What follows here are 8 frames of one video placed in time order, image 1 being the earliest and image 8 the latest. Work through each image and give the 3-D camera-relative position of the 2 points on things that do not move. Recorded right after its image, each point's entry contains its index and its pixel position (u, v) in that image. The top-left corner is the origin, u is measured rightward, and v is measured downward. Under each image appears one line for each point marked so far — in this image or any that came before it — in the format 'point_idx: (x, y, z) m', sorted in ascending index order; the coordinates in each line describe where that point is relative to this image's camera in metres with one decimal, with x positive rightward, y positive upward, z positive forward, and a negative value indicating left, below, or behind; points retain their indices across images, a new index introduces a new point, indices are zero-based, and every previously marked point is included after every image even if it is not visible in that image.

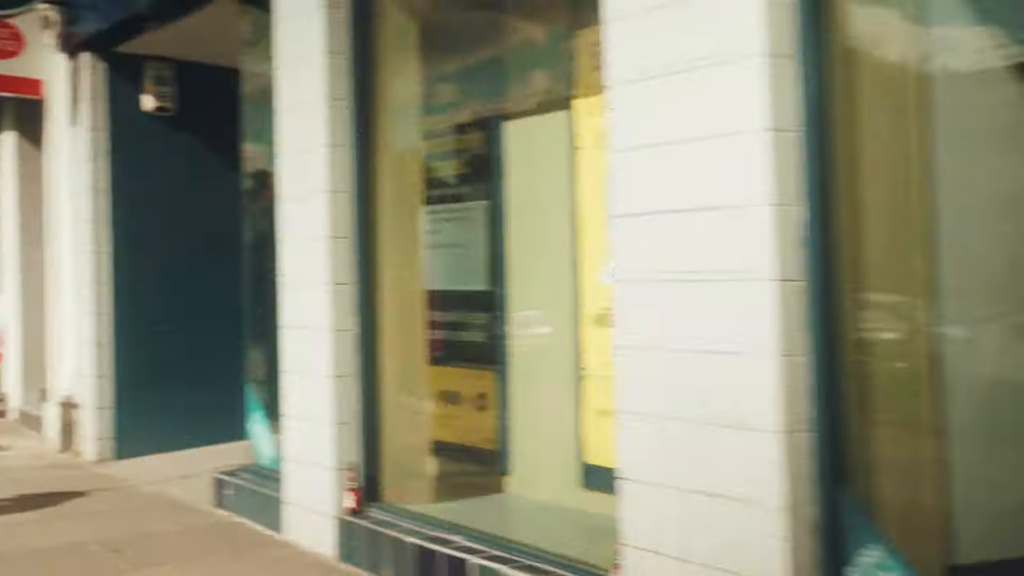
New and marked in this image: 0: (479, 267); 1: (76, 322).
0: (-0.2, +0.1, +5.1) m
1: (-2.9, -0.2, +7.4) m
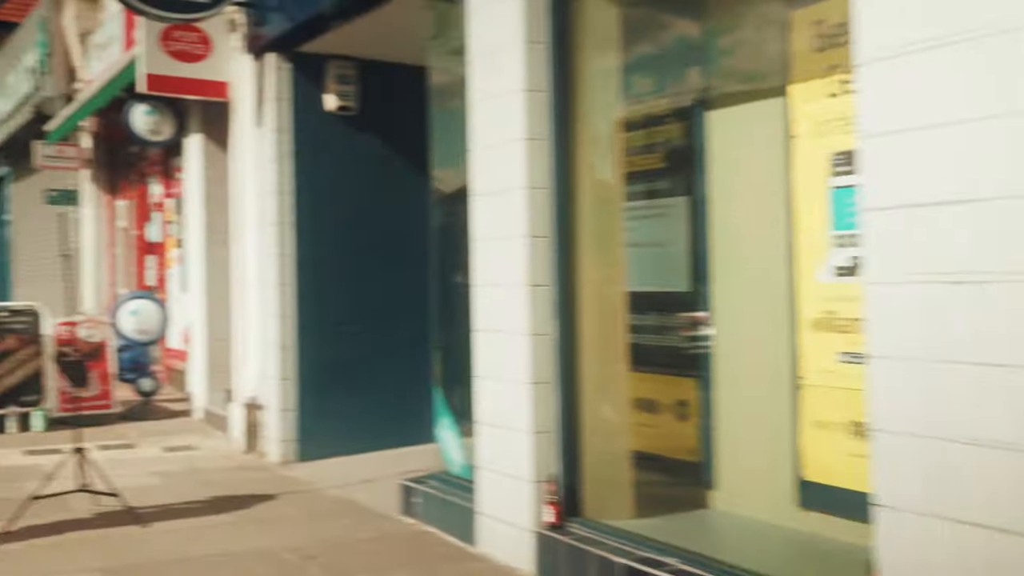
0: (+0.7, +0.1, +4.8) m
1: (-1.7, -0.2, +7.4) m
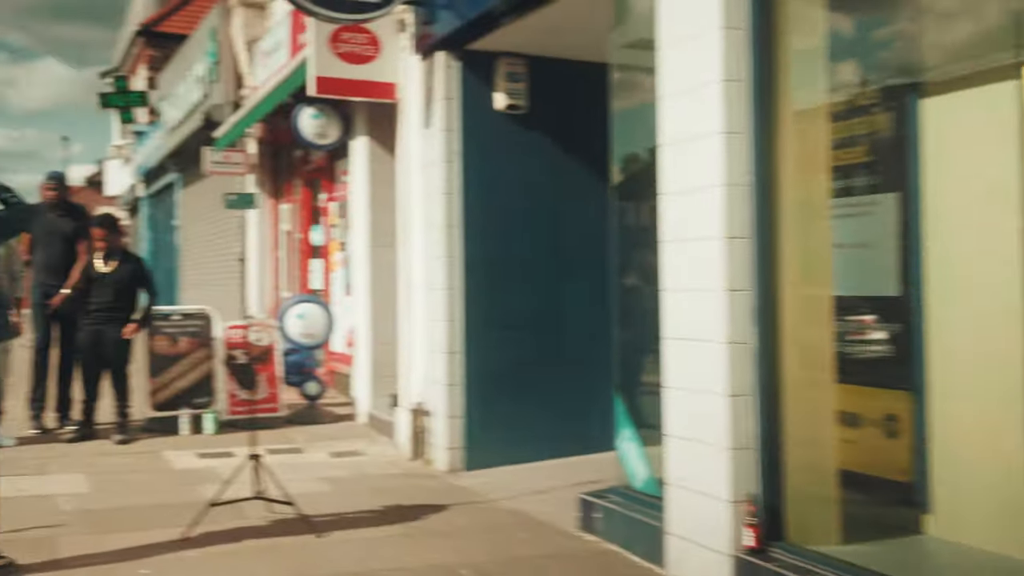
0: (+1.5, +0.1, +4.4) m
1: (-0.5, -0.3, +7.2) m
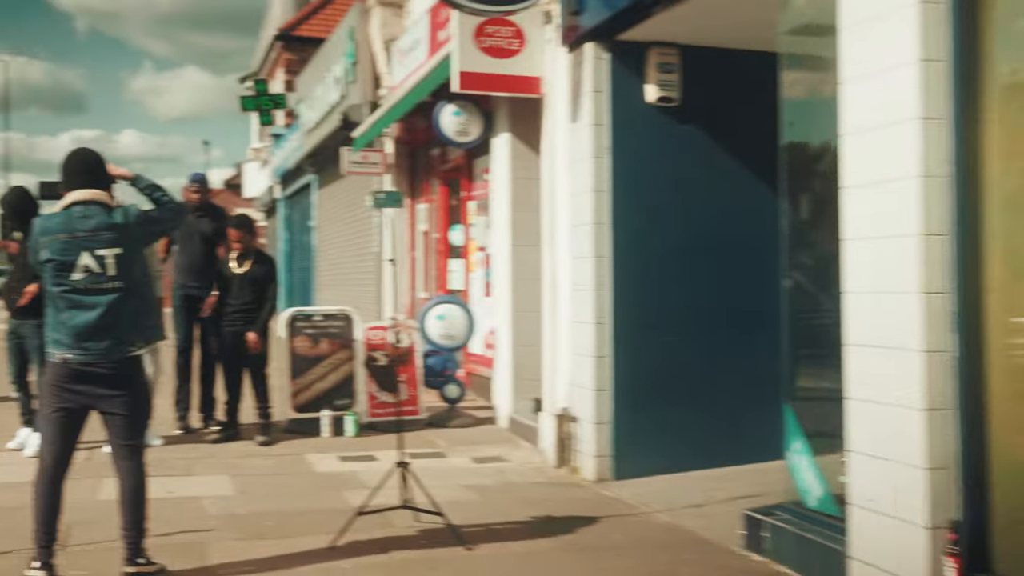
0: (+2.1, +0.1, +3.9) m
1: (+0.4, -0.3, +7.0) m
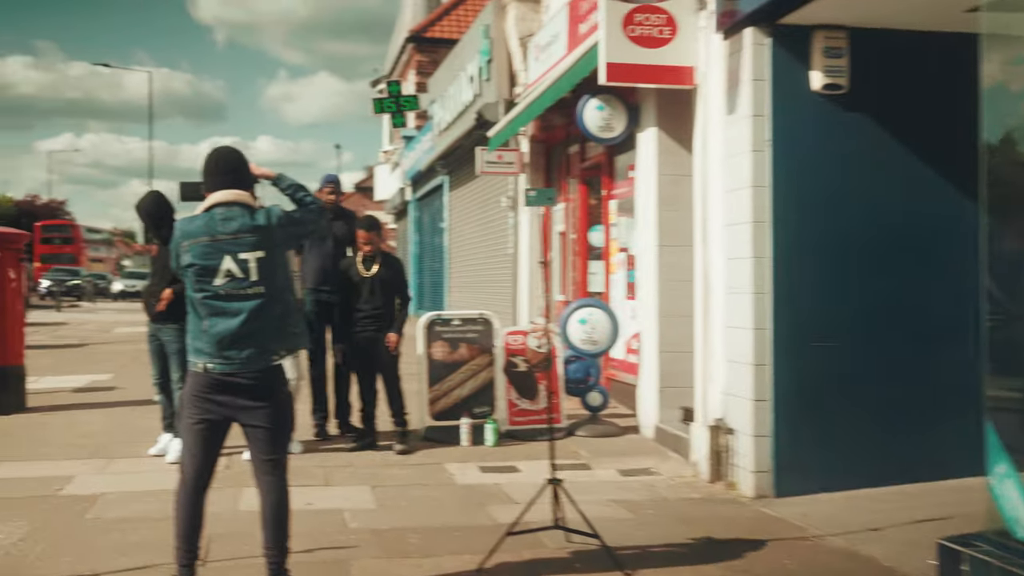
0: (+2.6, +0.1, +3.3) m
1: (+1.3, -0.3, +6.5) m
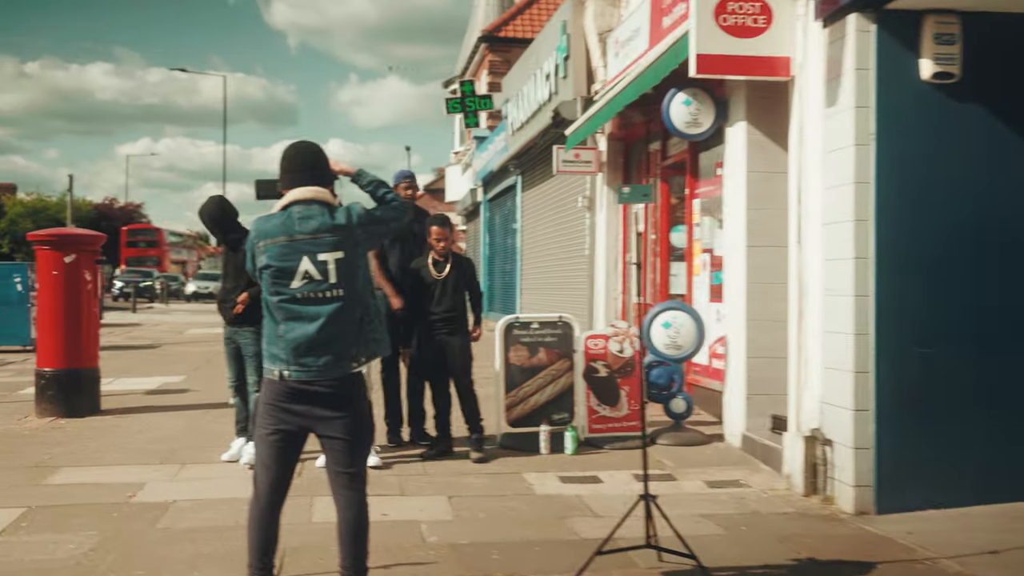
0: (+2.8, 0.0, +2.8) m
1: (+1.7, -0.3, +6.1) m
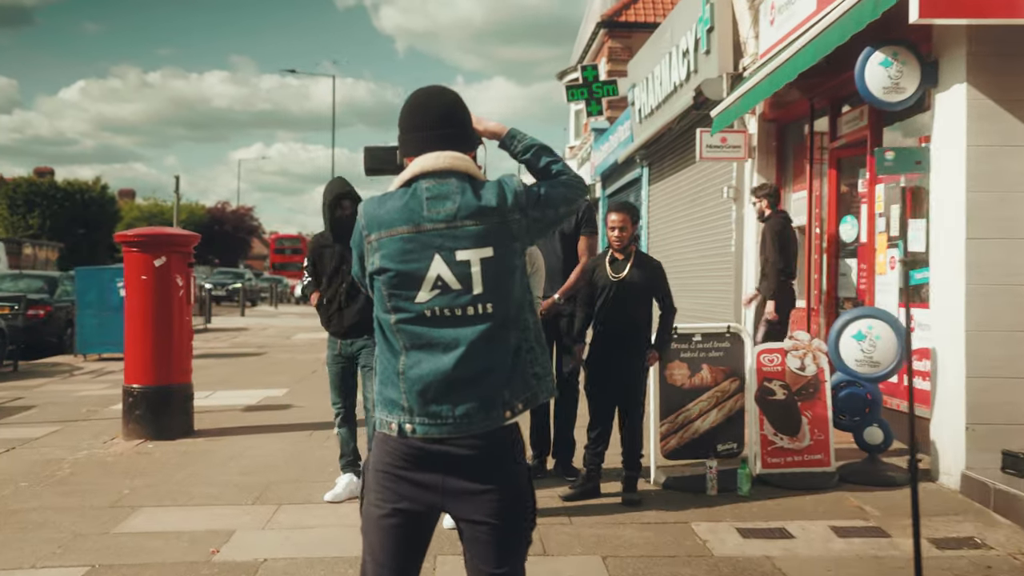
0: (+3.3, 0.0, +1.2) m
1: (+2.4, -0.3, +4.6) m
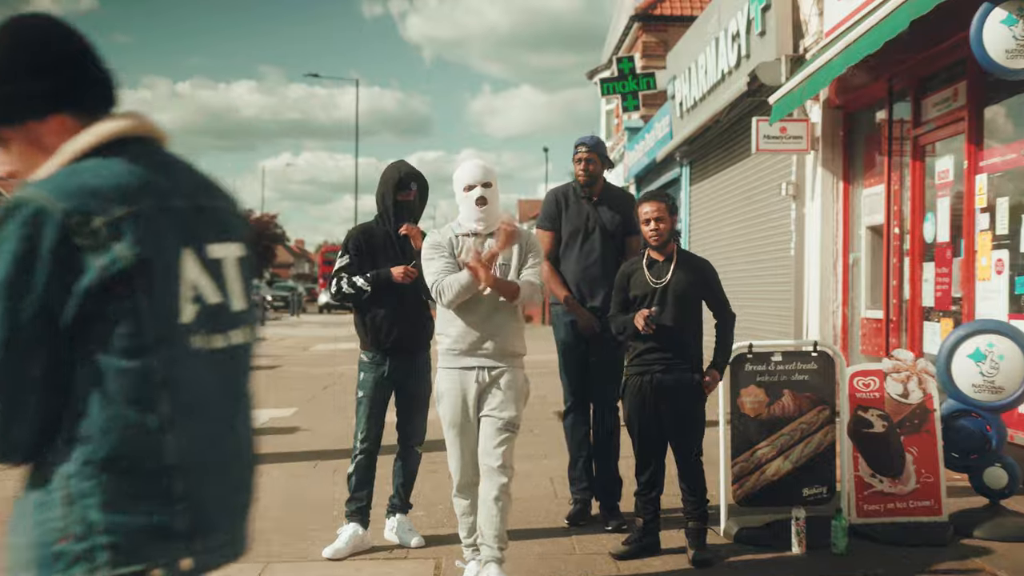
0: (+3.3, 0.0, 0.0) m
1: (+2.6, -0.3, +3.4) m
